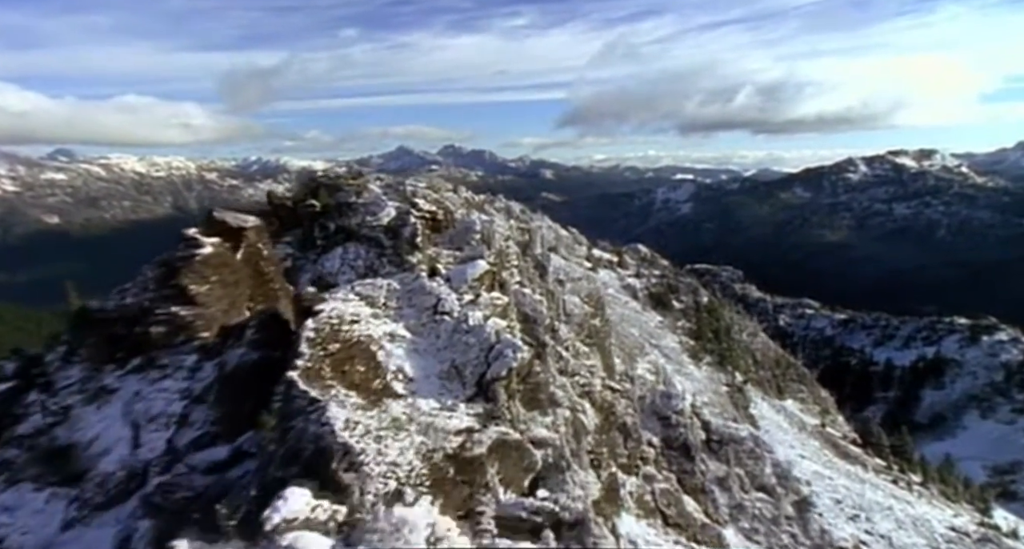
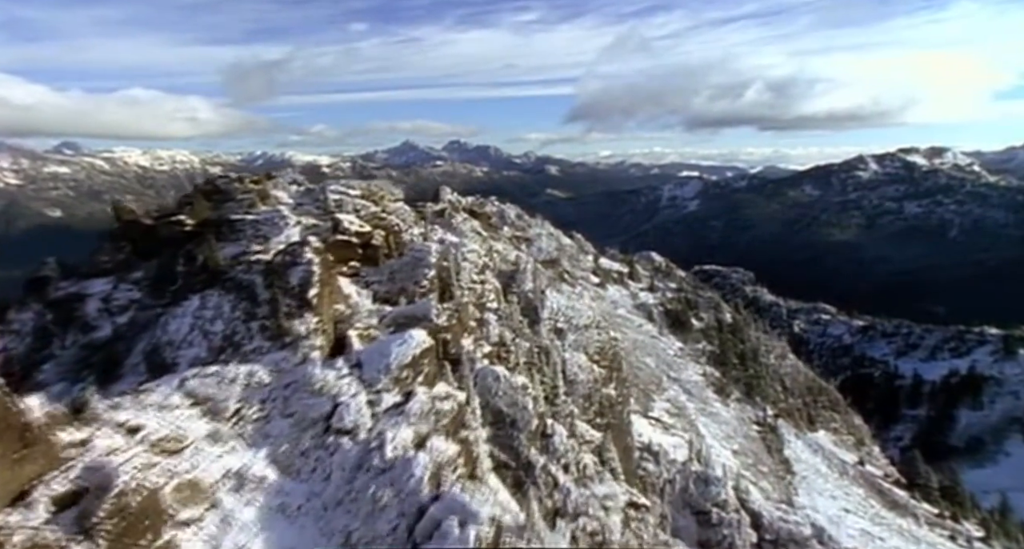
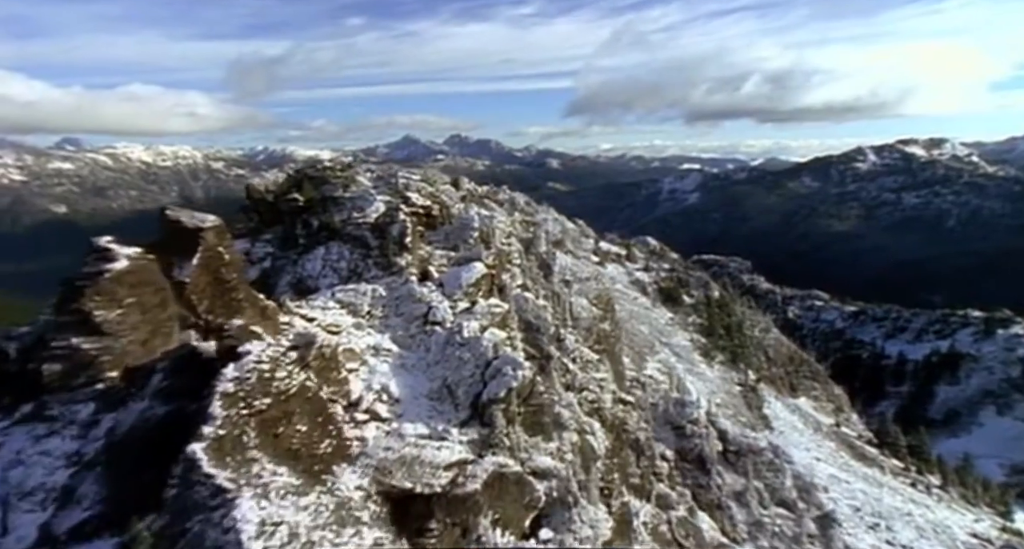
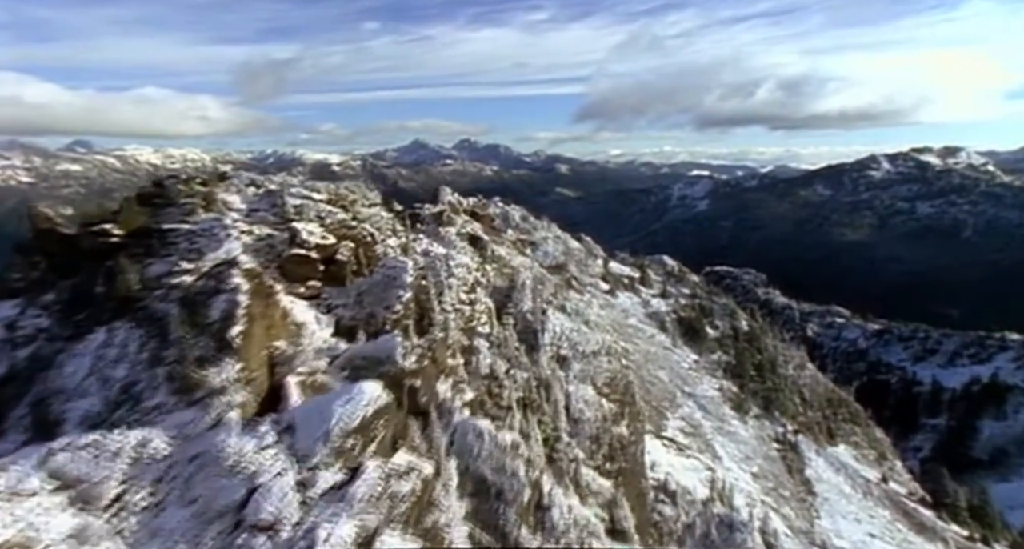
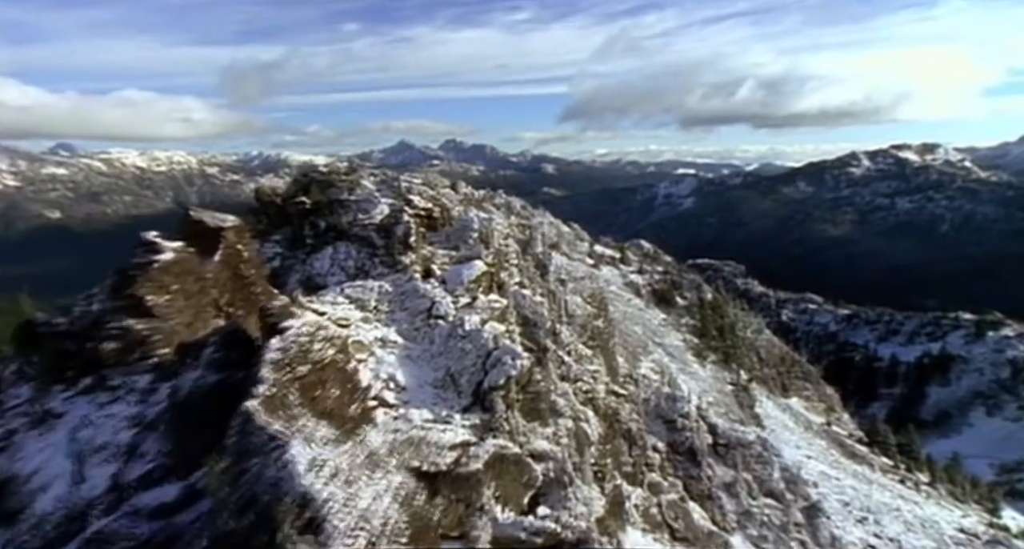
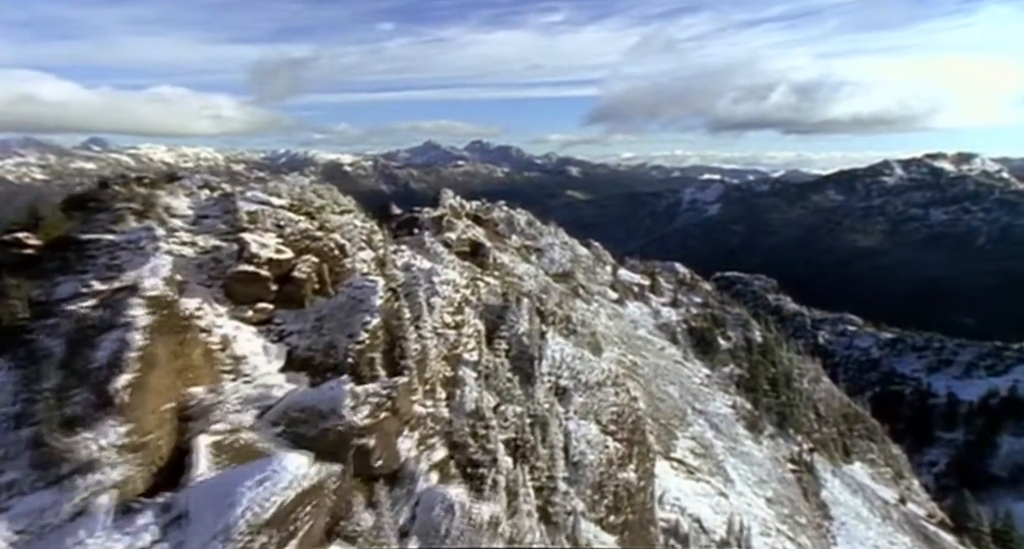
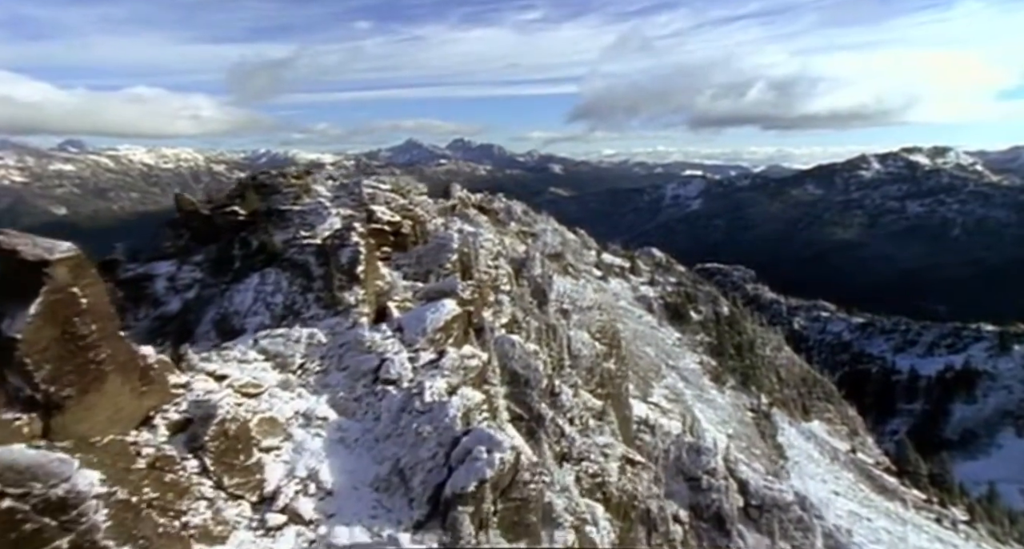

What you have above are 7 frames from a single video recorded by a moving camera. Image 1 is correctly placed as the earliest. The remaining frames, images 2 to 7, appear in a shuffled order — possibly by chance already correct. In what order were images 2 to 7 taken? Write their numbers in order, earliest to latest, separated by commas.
5, 3, 7, 2, 4, 6
